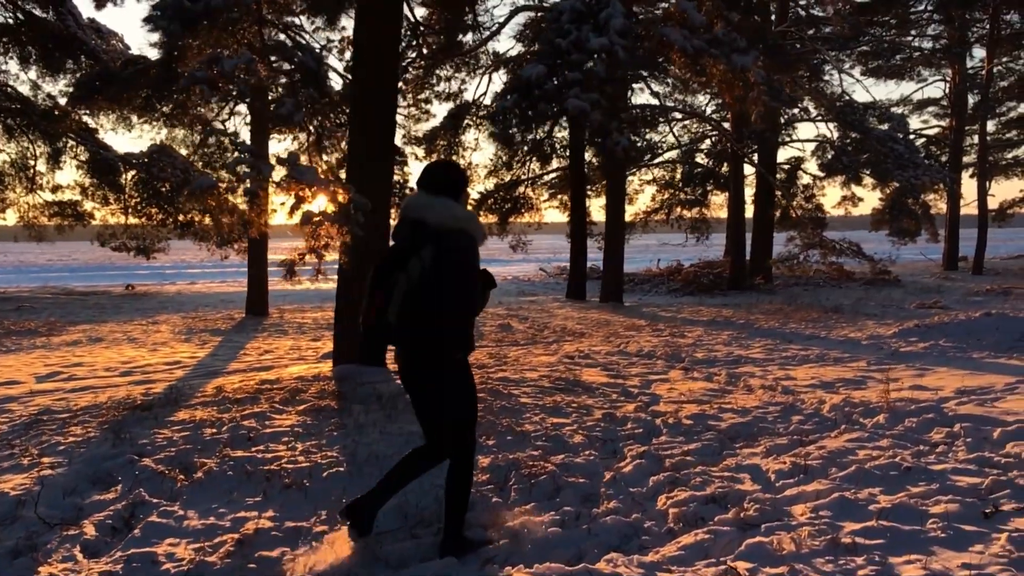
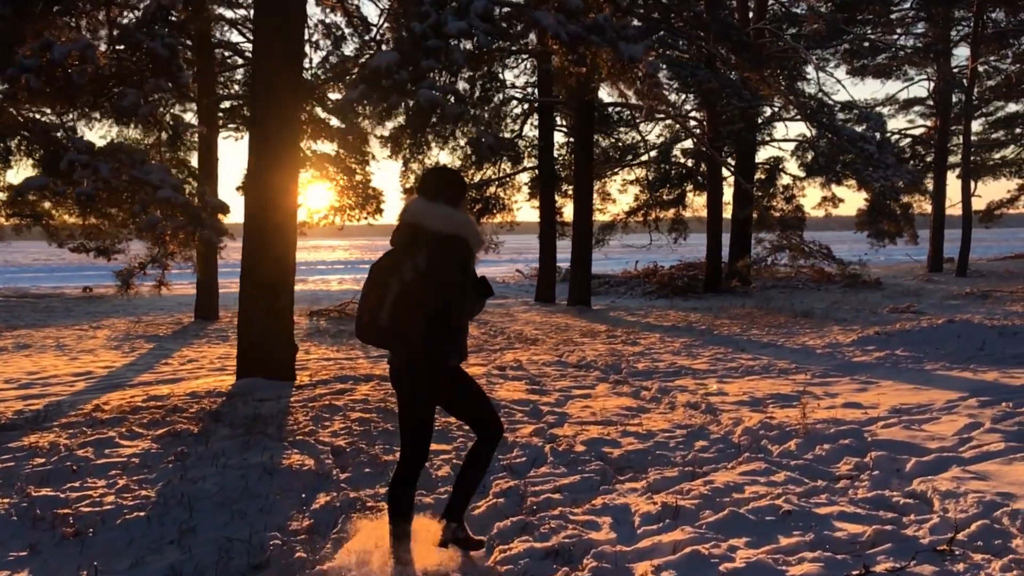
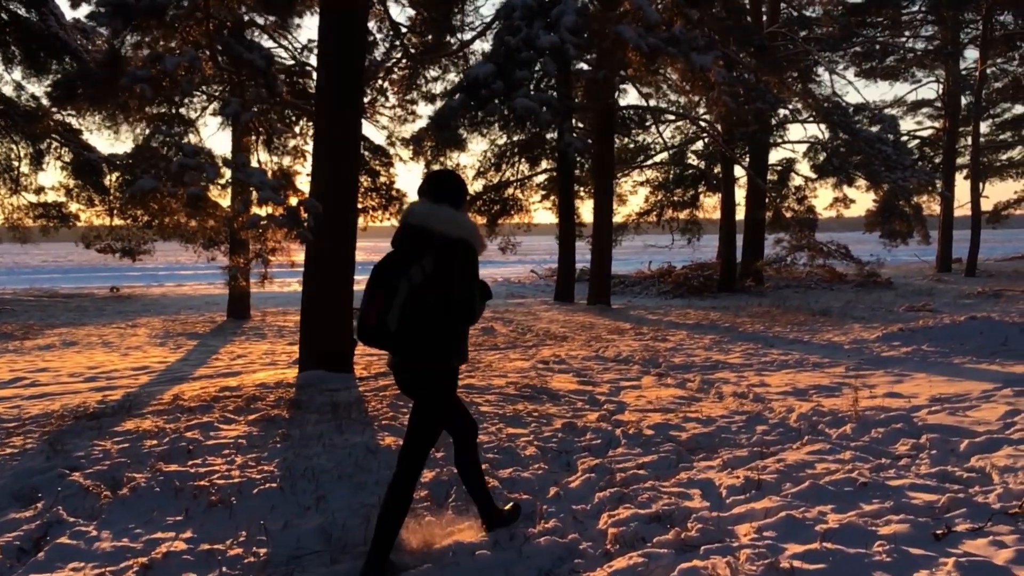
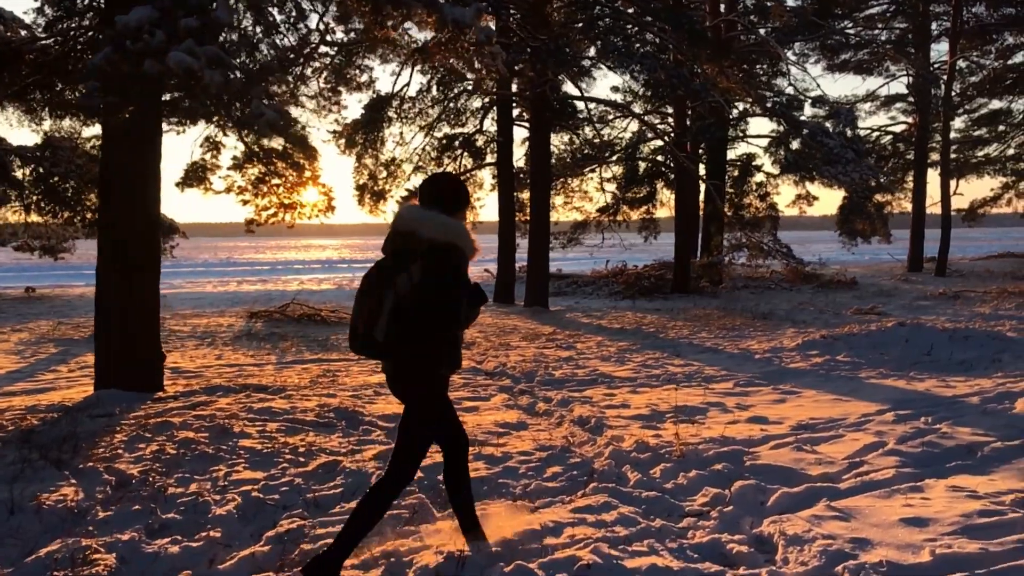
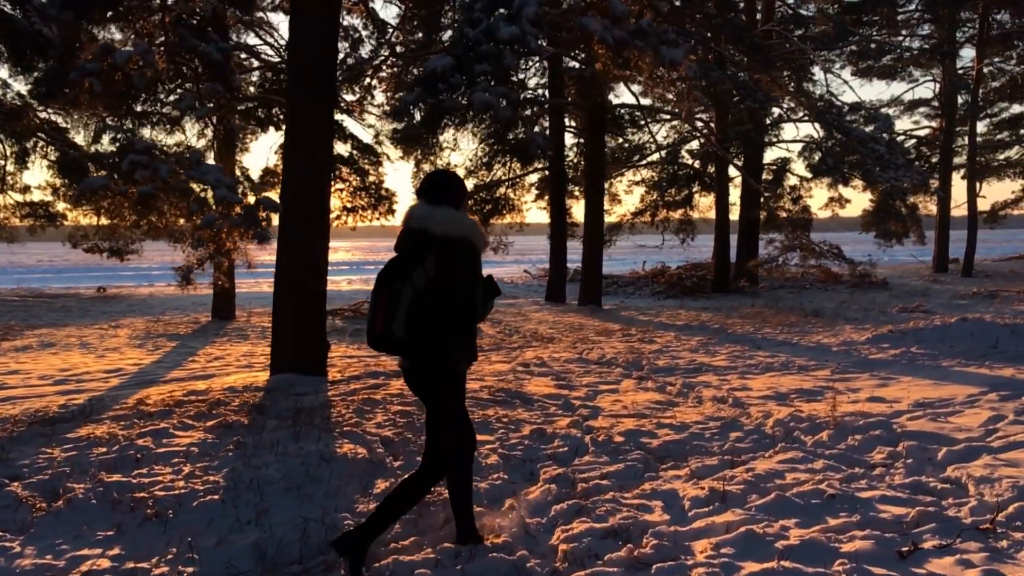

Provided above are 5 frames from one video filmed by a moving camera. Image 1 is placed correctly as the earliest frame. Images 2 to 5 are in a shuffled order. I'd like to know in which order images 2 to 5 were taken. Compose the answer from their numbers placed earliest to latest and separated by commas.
3, 5, 2, 4
